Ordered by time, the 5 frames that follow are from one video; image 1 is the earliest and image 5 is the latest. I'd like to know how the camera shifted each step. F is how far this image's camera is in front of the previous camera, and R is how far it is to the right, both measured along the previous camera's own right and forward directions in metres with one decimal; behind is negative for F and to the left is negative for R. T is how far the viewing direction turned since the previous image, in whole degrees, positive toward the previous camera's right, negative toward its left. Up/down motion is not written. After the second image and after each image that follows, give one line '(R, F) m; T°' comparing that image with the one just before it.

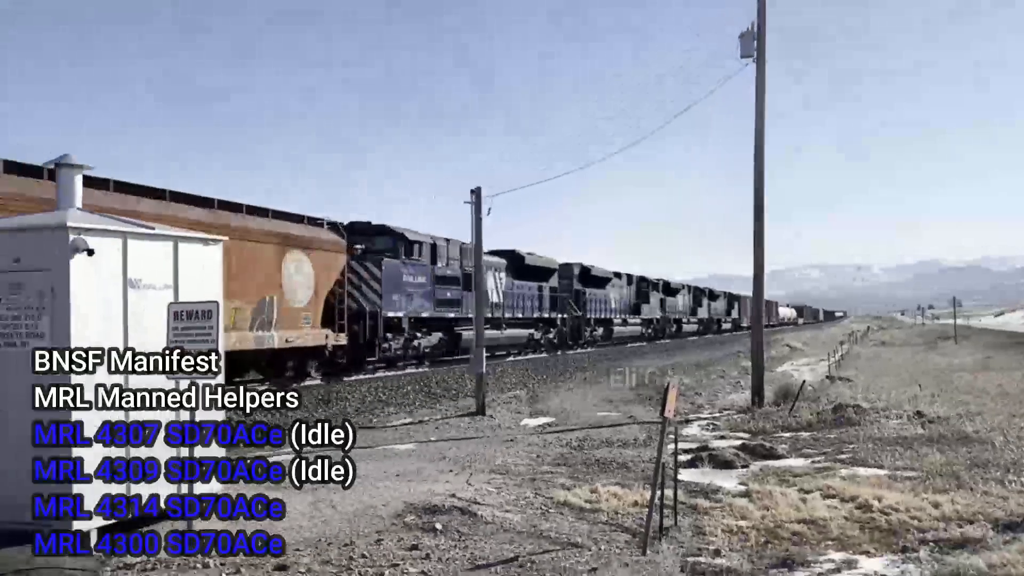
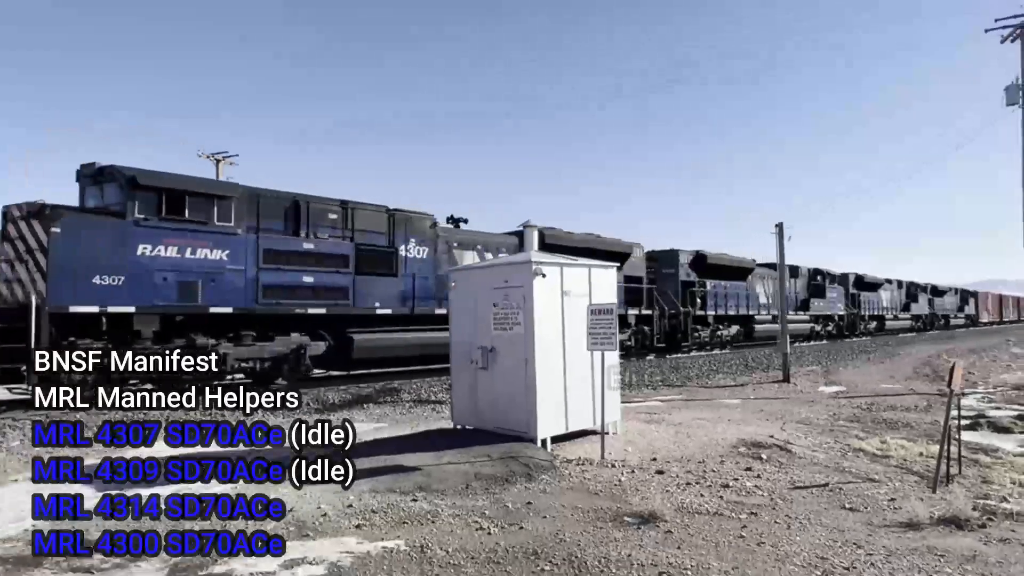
(-1.3, -3.2) m; -17°
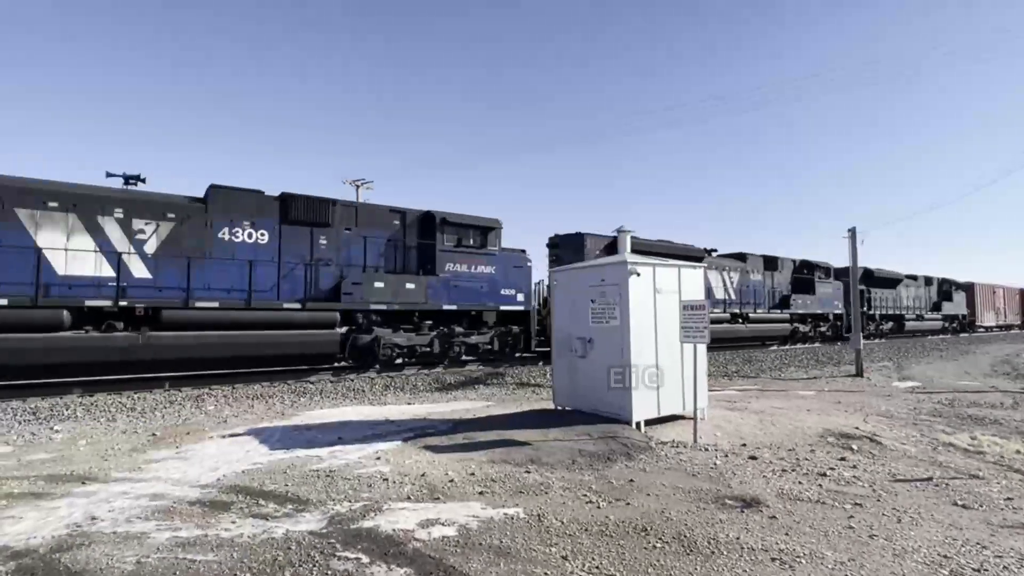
(-0.3, -1.1) m; -7°
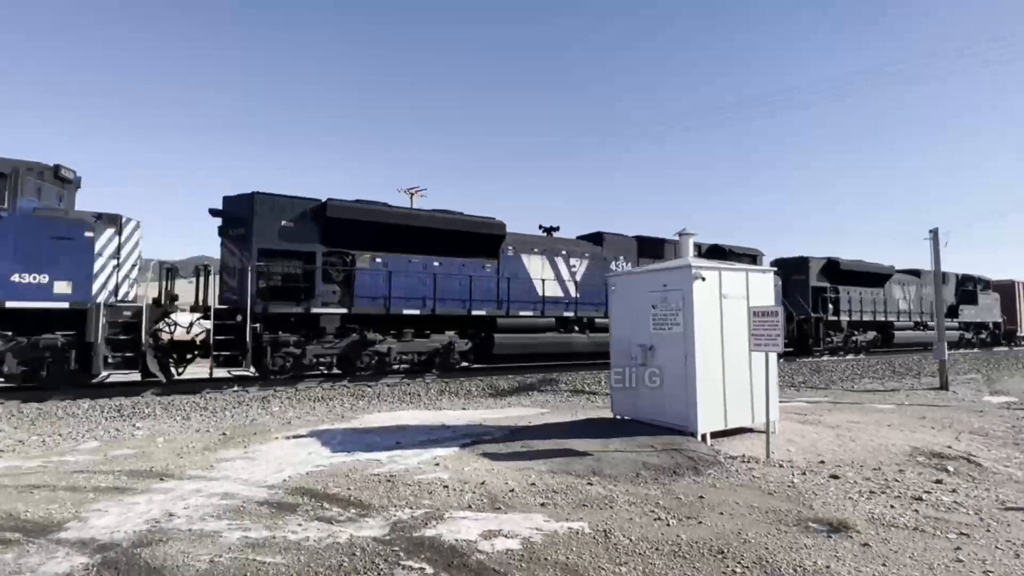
(-0.2, +0.2) m; -4°
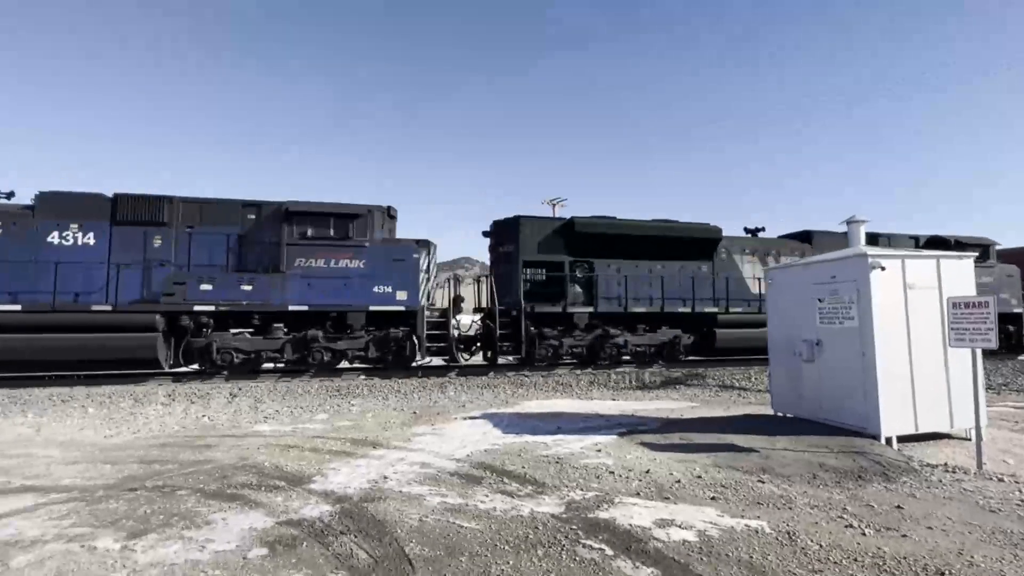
(-0.4, -0.1) m; -12°
